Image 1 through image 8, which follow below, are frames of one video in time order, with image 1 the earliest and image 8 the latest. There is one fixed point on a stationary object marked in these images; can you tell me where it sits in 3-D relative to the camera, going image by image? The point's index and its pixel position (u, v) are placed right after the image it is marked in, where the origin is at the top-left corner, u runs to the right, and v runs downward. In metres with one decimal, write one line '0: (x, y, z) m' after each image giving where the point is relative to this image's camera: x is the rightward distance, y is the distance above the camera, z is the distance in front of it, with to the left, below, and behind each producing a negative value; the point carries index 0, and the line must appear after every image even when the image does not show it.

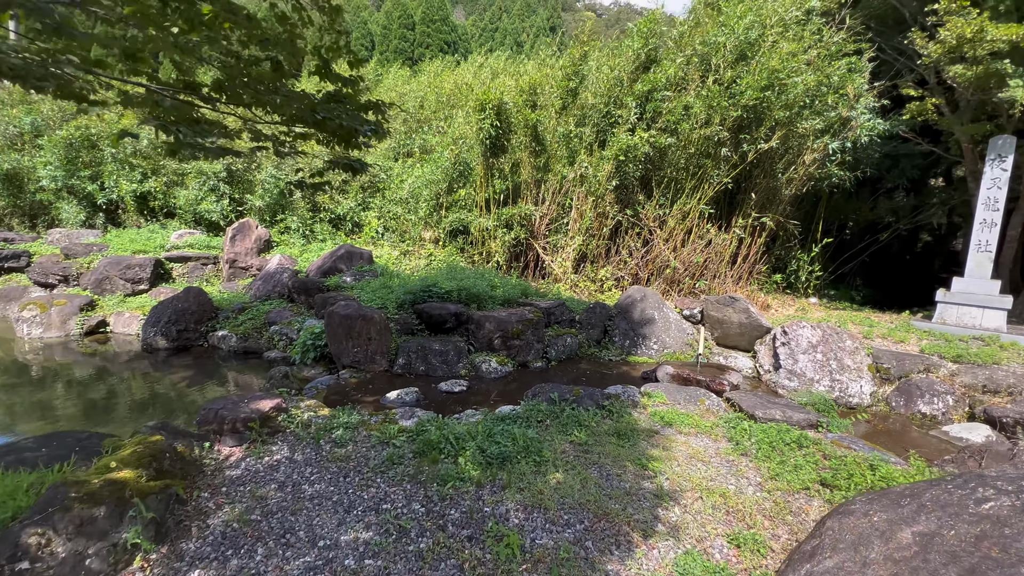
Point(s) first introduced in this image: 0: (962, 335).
0: (+6.1, -0.6, +6.1) m
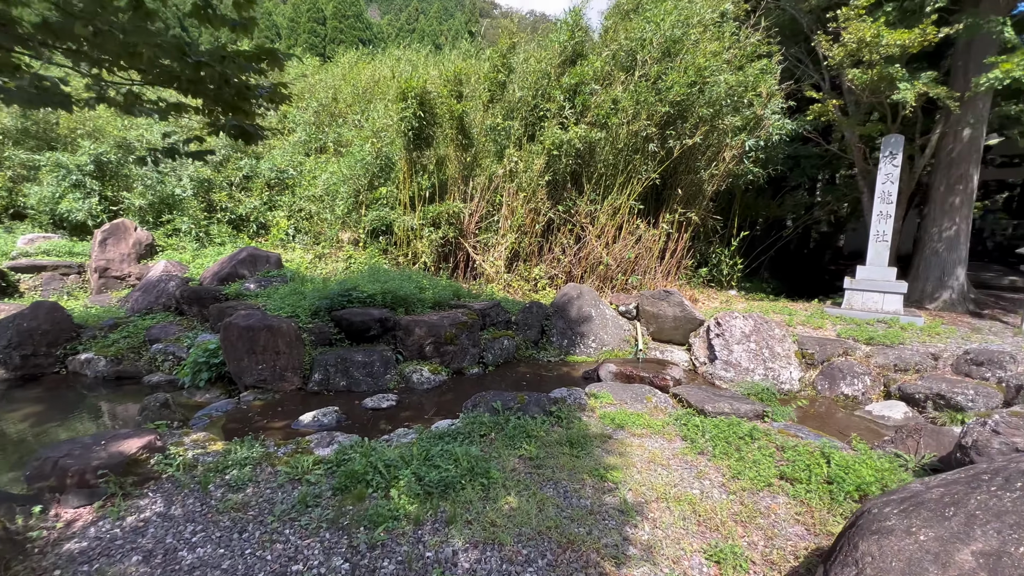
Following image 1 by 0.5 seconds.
0: (+5.2, -0.5, +6.5) m
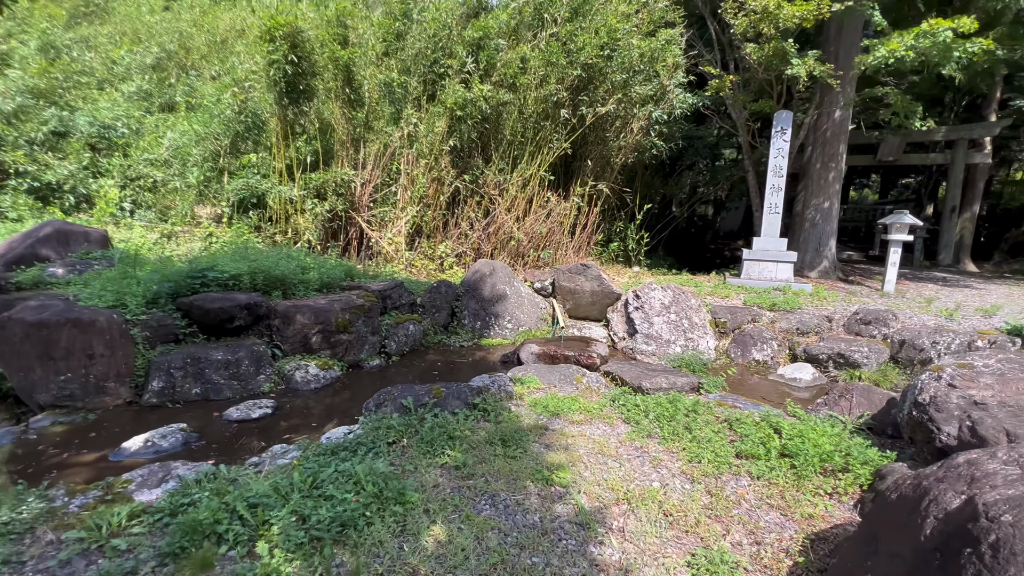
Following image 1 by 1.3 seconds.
0: (+3.9, 0.0, +6.8) m
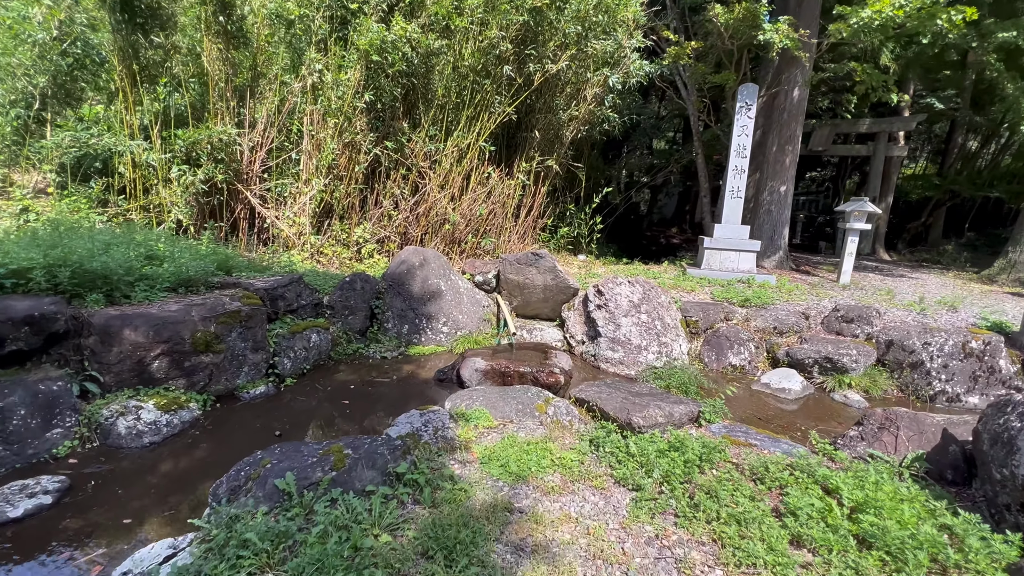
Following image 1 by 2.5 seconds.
0: (+3.0, +0.1, +6.2) m
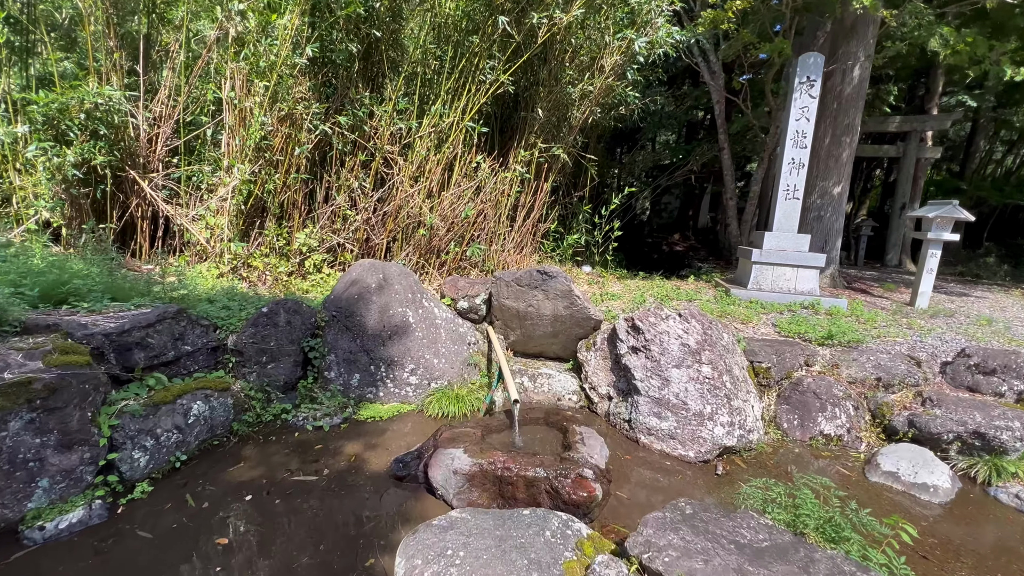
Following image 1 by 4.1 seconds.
0: (+3.0, -0.2, +4.8) m
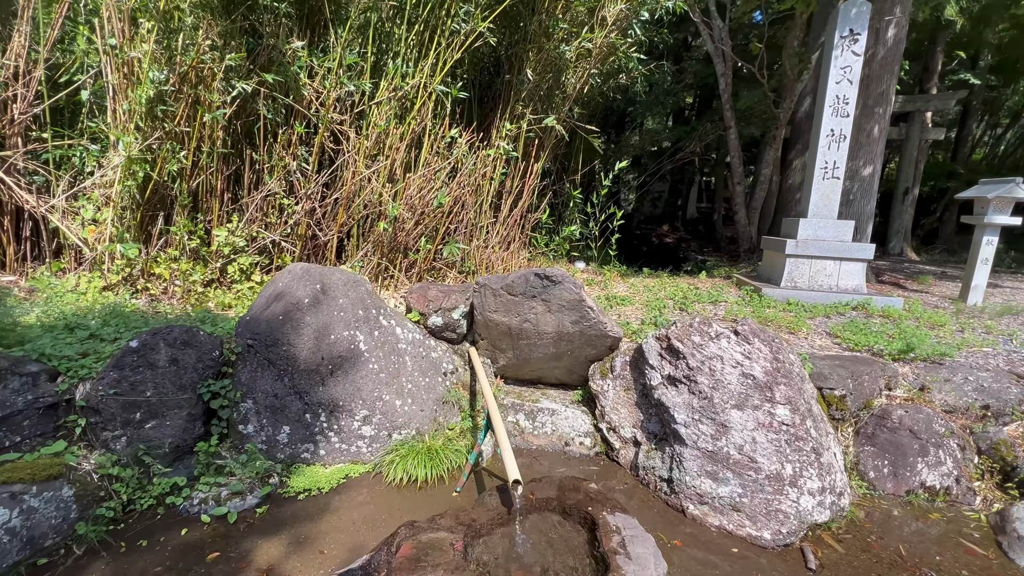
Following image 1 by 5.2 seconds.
0: (+2.9, -0.1, +4.0) m
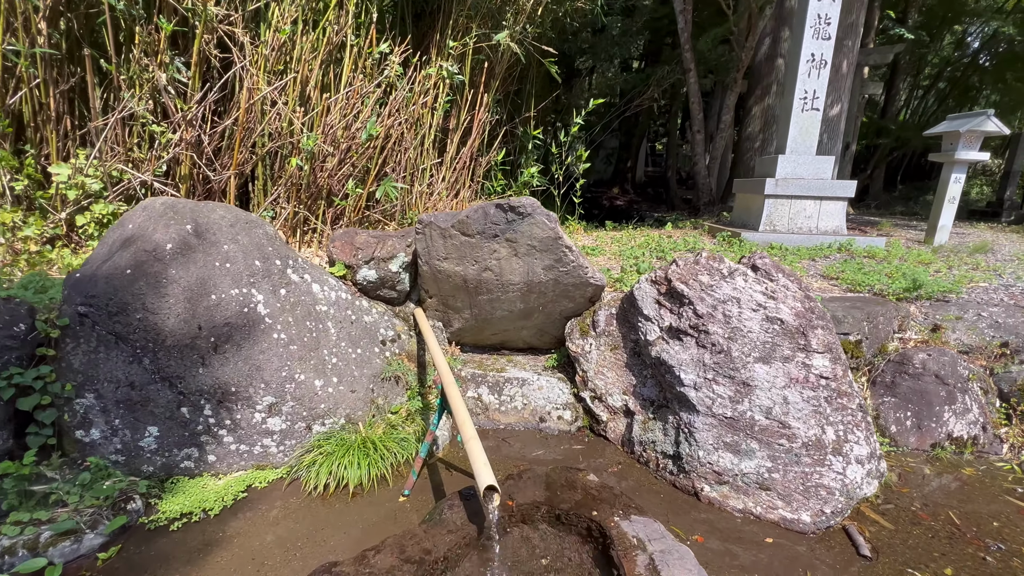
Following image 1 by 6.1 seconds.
0: (+2.5, +0.3, +3.6) m
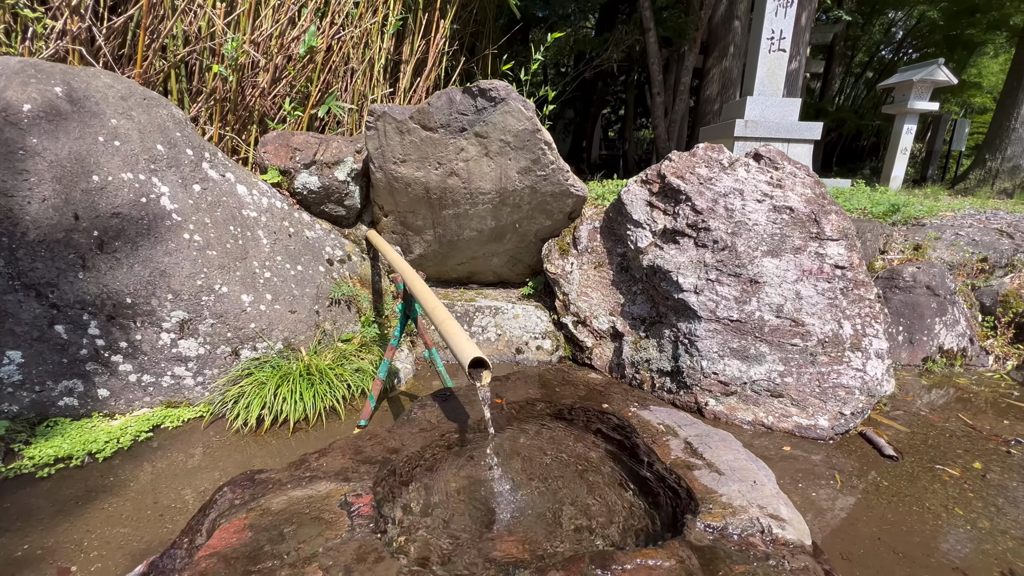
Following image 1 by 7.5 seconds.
0: (+2.2, +0.8, +3.5) m
